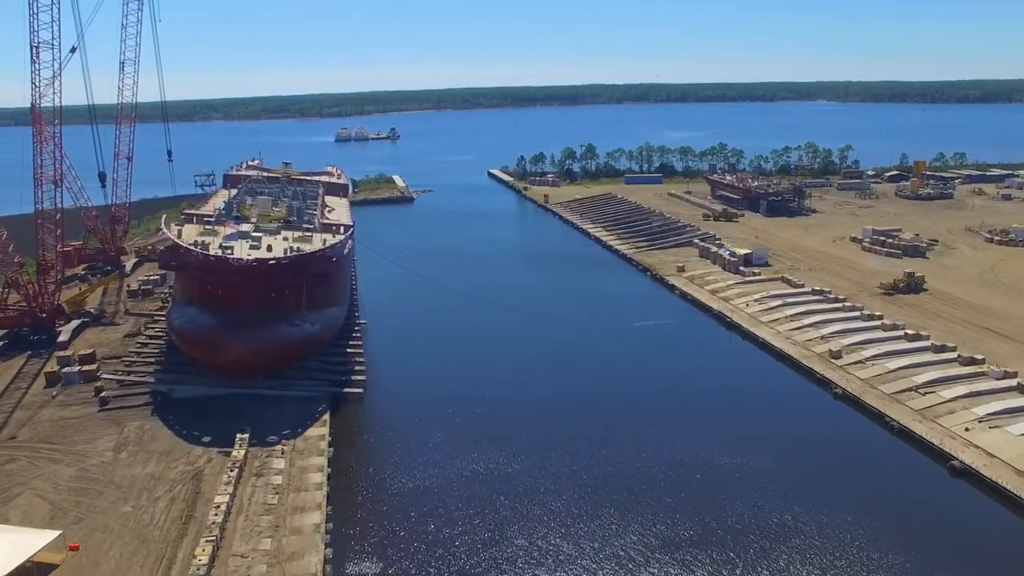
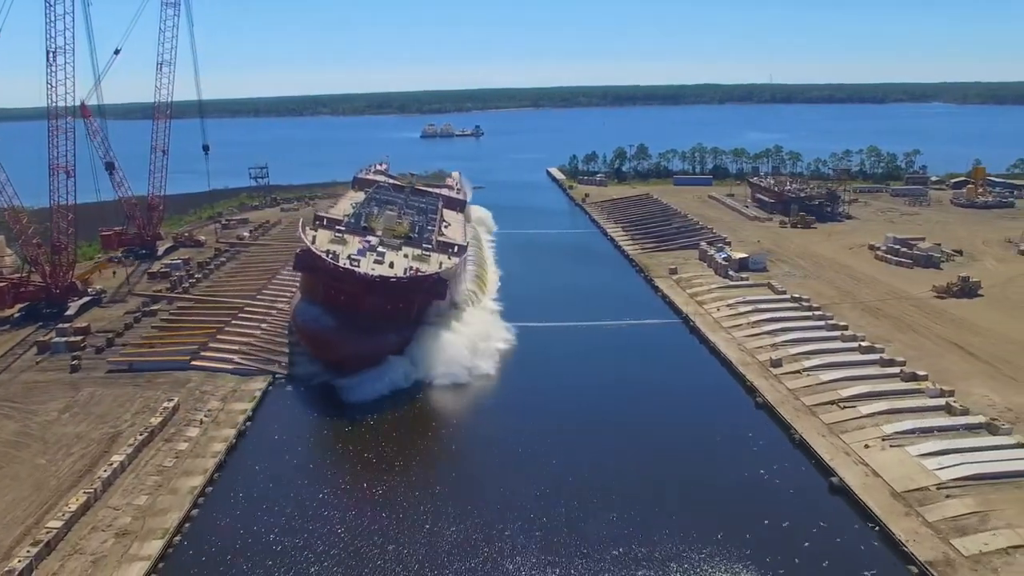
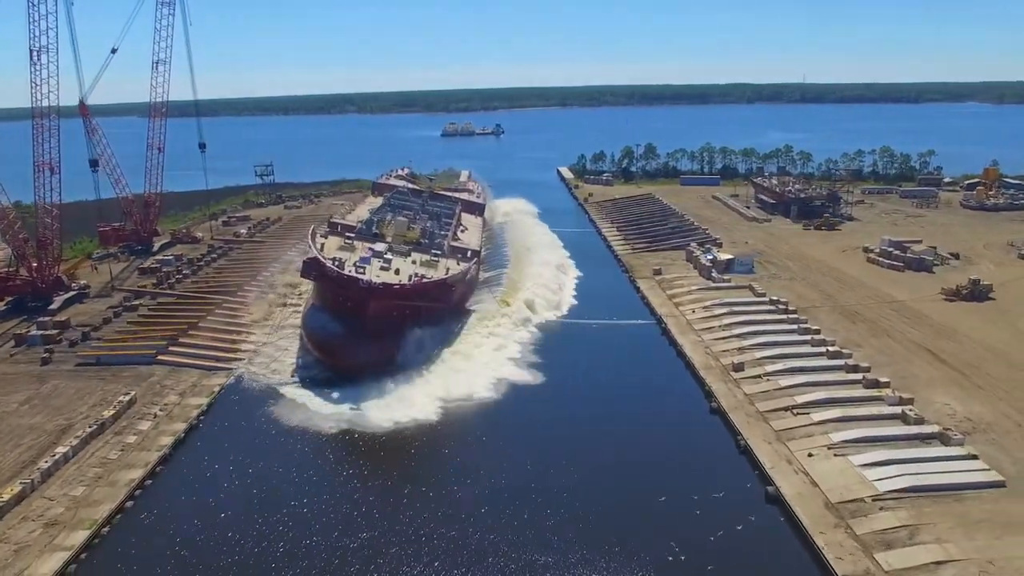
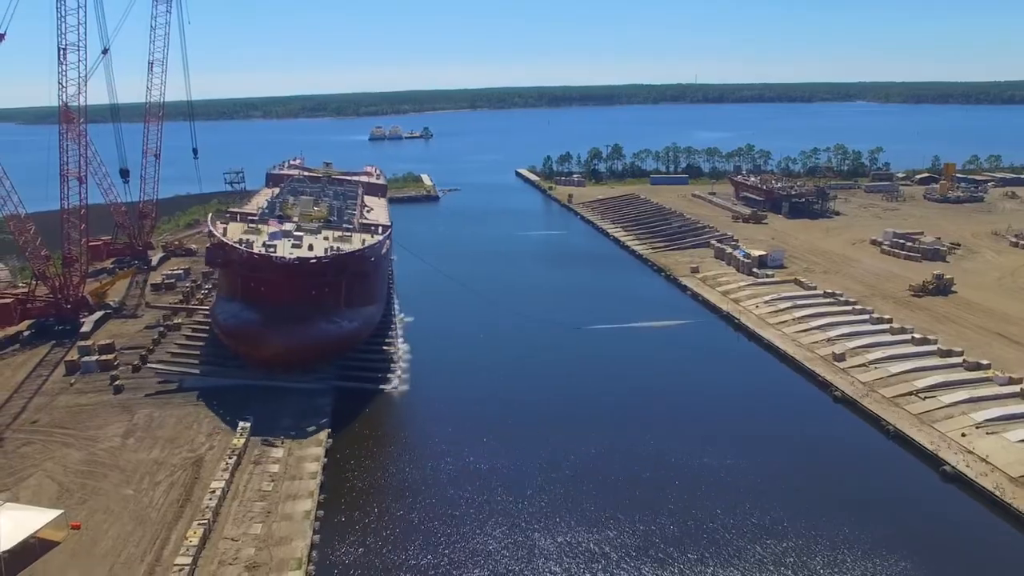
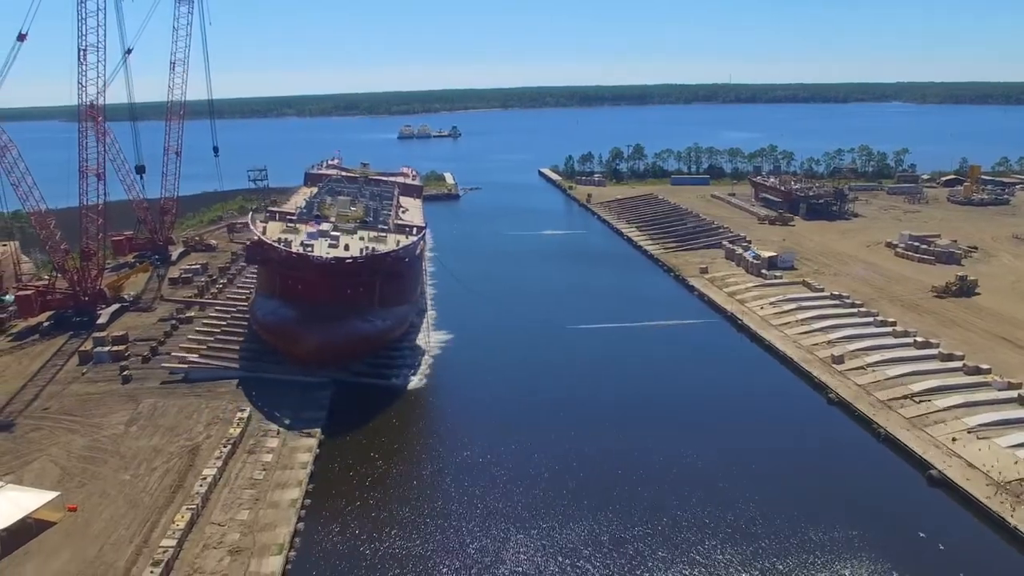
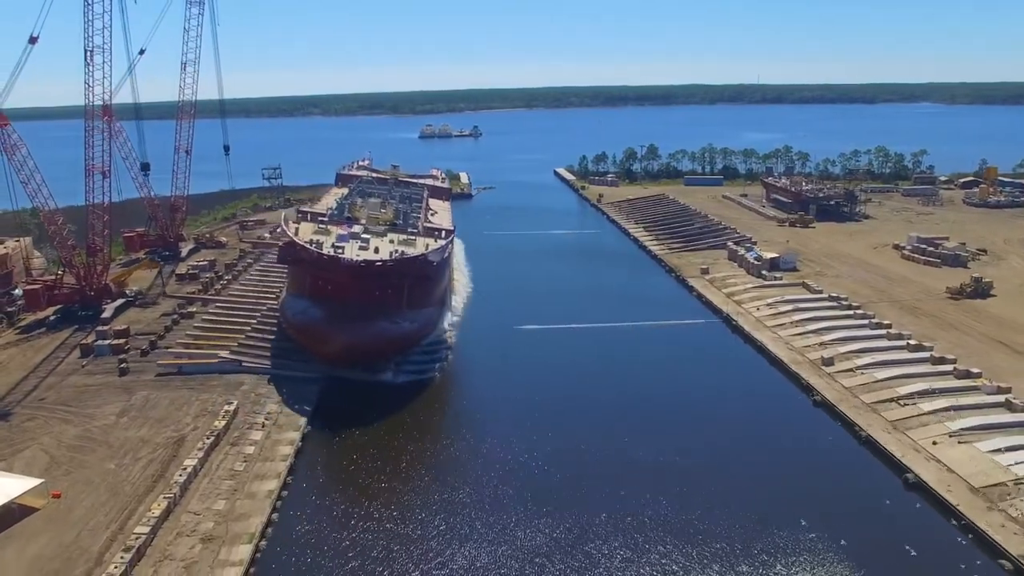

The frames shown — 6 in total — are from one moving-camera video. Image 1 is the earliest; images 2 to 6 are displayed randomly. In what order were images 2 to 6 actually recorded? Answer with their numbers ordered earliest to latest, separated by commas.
4, 5, 6, 2, 3
